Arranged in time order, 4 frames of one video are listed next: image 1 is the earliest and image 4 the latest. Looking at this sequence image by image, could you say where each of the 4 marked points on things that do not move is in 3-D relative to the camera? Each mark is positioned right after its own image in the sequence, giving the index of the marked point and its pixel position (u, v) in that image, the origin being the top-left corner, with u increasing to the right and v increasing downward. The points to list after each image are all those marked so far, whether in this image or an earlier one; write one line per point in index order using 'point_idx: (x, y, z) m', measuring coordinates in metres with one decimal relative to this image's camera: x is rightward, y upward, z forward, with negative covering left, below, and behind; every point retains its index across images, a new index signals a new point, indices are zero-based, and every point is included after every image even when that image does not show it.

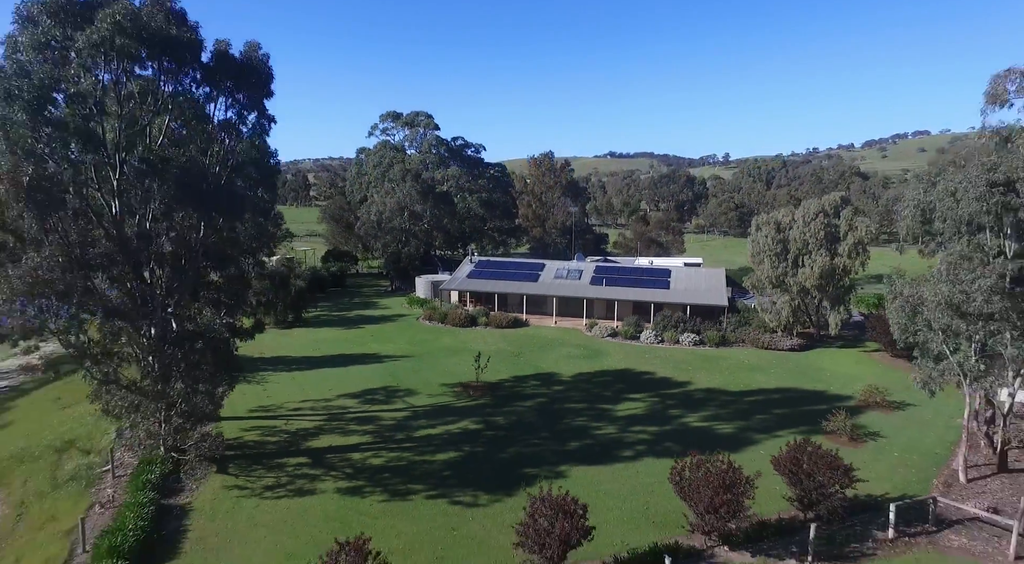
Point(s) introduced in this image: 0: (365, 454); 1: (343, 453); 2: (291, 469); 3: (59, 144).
0: (-4.0, -4.7, +19.2) m
1: (-4.6, -4.6, +19.2) m
2: (-5.6, -4.7, +17.9) m
3: (-9.9, +2.8, +16.0) m
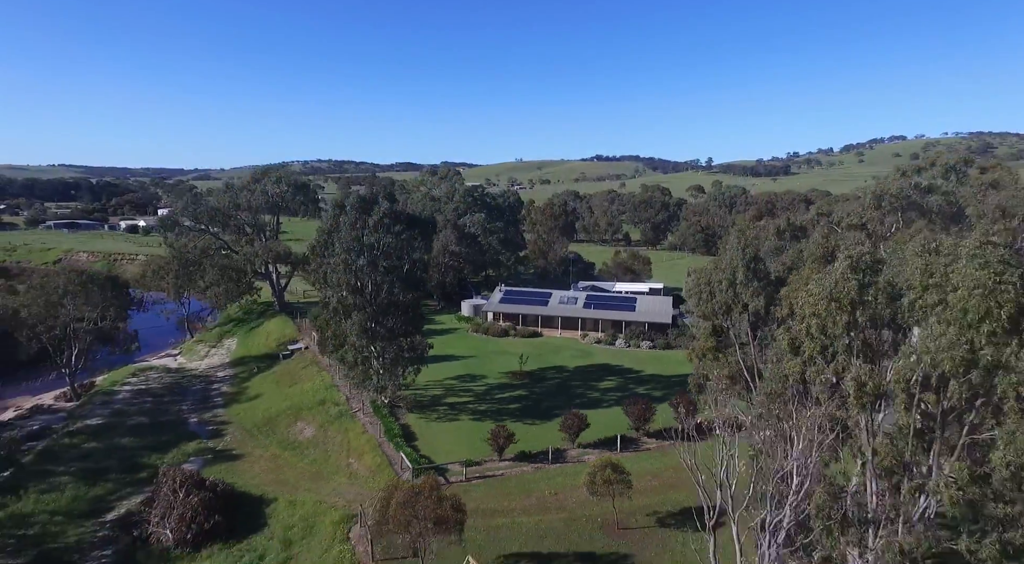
0: (-2.0, -6.7, +38.4) m
1: (-2.6, -6.6, +38.3) m
2: (-3.7, -6.7, +37.1) m
3: (-8.0, +0.8, +35.1) m
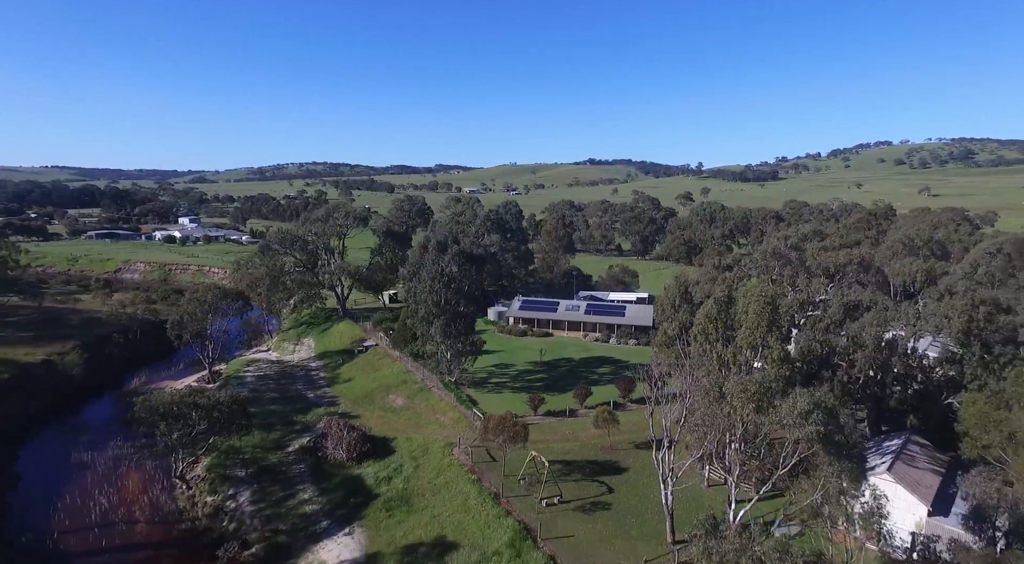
0: (-0.1, -7.9, +54.9) m
1: (-0.6, -7.9, +54.9) m
2: (-1.7, -8.0, +53.7) m
3: (-5.9, -0.5, +51.6) m
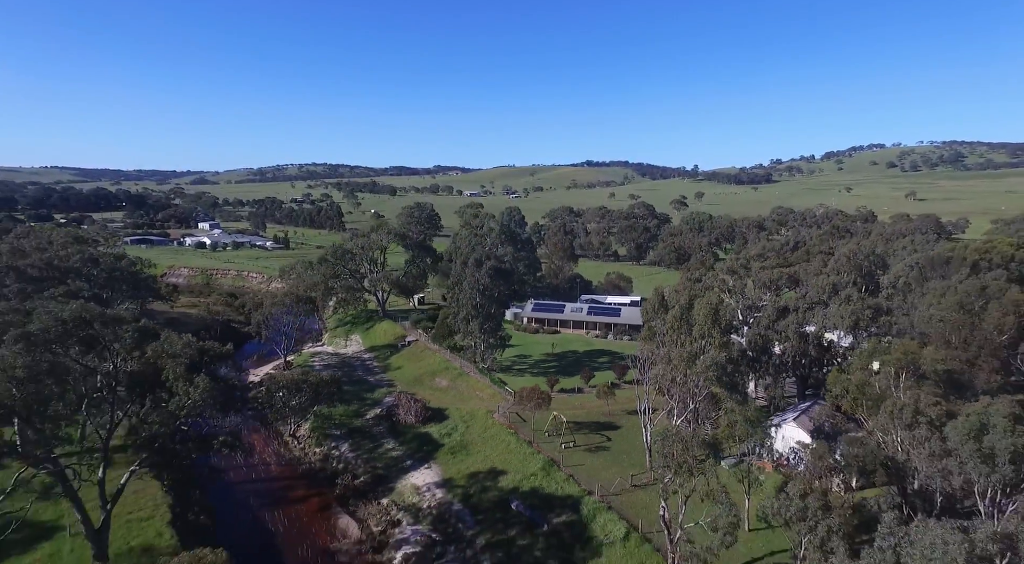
0: (+1.8, -8.7, +69.8) m
1: (+1.2, -8.6, +69.8) m
2: (+0.2, -8.7, +68.5) m
3: (-4.0, -1.2, +66.4) m
